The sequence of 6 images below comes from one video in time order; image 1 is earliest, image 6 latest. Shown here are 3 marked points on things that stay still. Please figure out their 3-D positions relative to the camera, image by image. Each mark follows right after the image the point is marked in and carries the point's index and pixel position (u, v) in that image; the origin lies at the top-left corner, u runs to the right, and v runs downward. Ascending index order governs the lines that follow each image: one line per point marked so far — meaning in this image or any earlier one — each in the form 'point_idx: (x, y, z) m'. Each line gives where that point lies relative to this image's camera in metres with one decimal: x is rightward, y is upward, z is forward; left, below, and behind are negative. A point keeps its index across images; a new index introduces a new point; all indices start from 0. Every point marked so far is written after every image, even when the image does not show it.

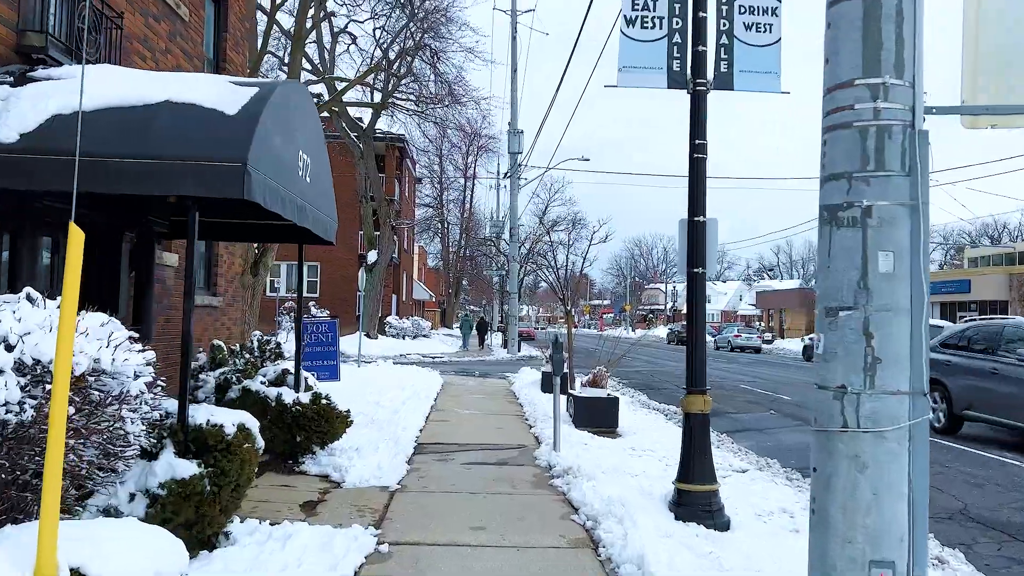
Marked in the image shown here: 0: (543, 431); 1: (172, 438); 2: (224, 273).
0: (+0.4, -1.8, +10.1) m
1: (-2.0, -0.9, +4.6) m
2: (-4.1, +0.2, +11.3) m
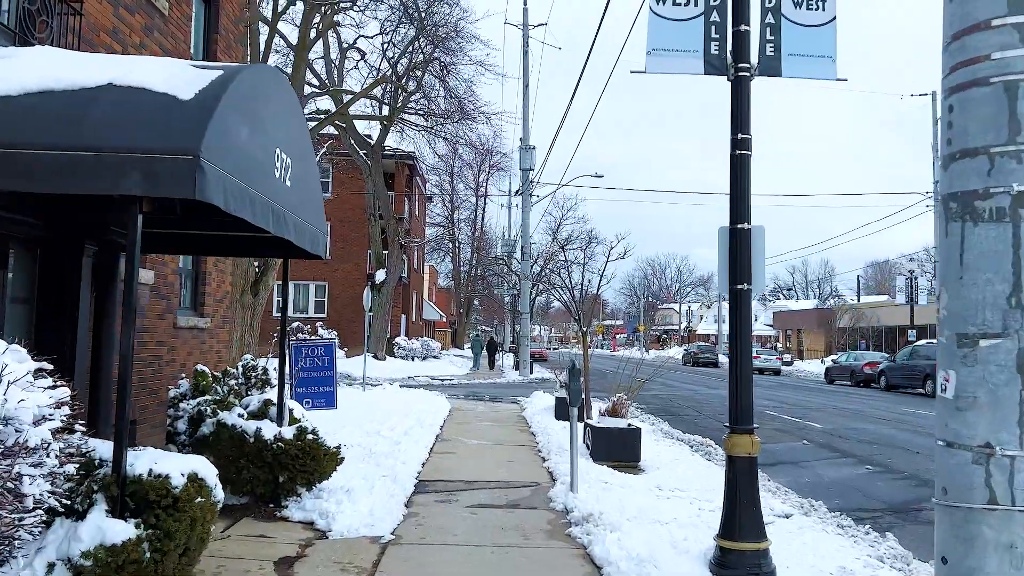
0: (+0.5, -2.1, +9.2) m
1: (-1.9, -1.0, +3.8) m
2: (-4.0, -0.1, +10.5) m
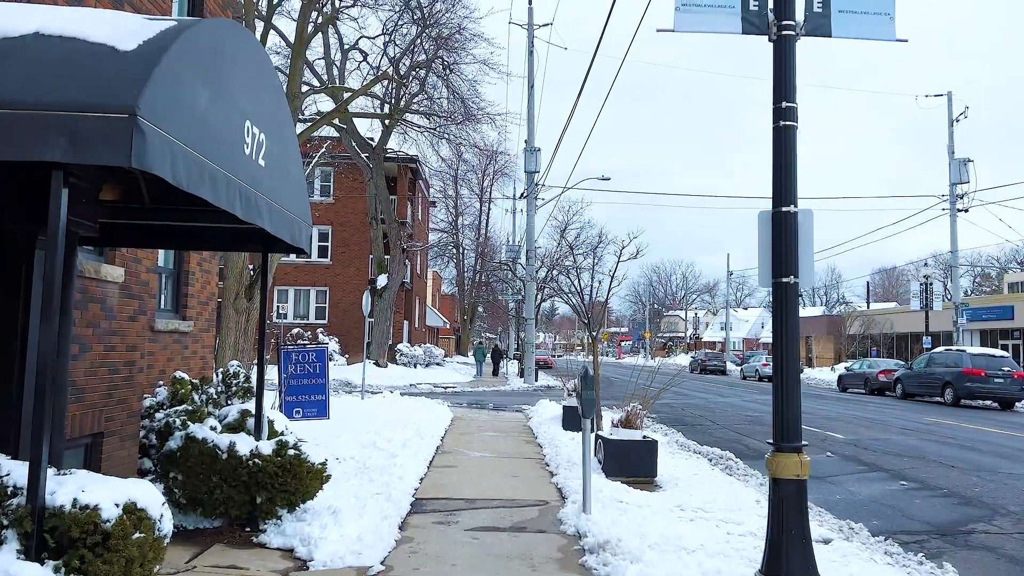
0: (+0.6, -2.1, +8.4) m
1: (-1.9, -0.9, +3.0) m
2: (-3.9, -0.1, +9.8) m
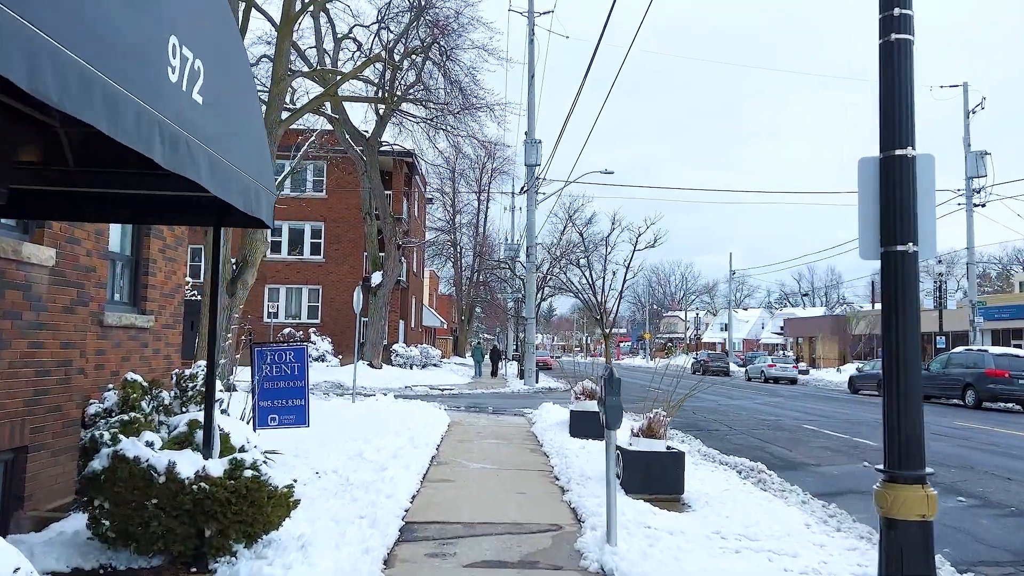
0: (+0.6, -2.0, +7.3) m
1: (-1.8, -0.8, +1.9) m
2: (-3.8, 0.0, +8.6) m
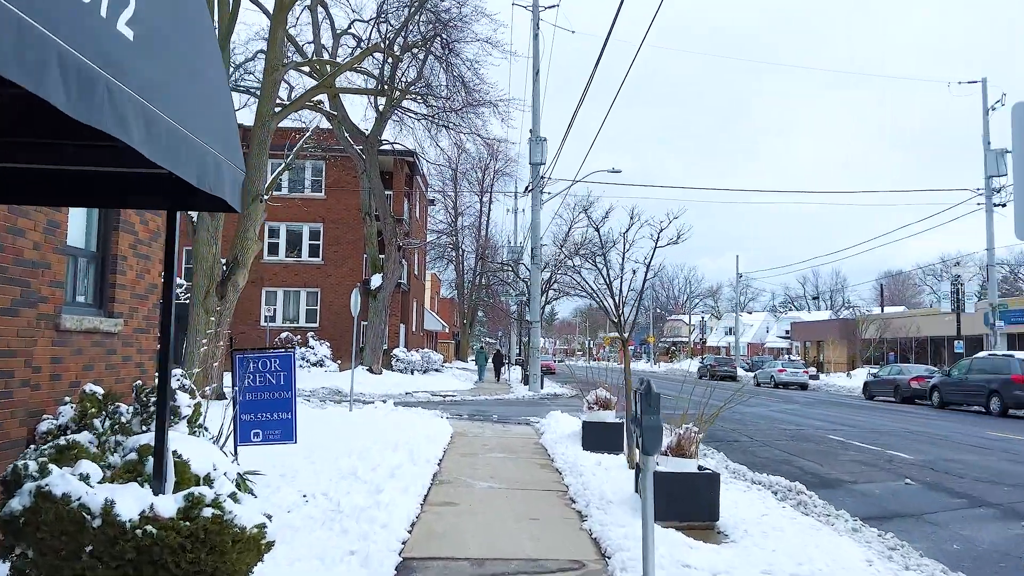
0: (+0.7, -1.9, +6.4) m
1: (-1.7, -0.8, +1.0) m
2: (-3.7, 0.0, +7.7) m
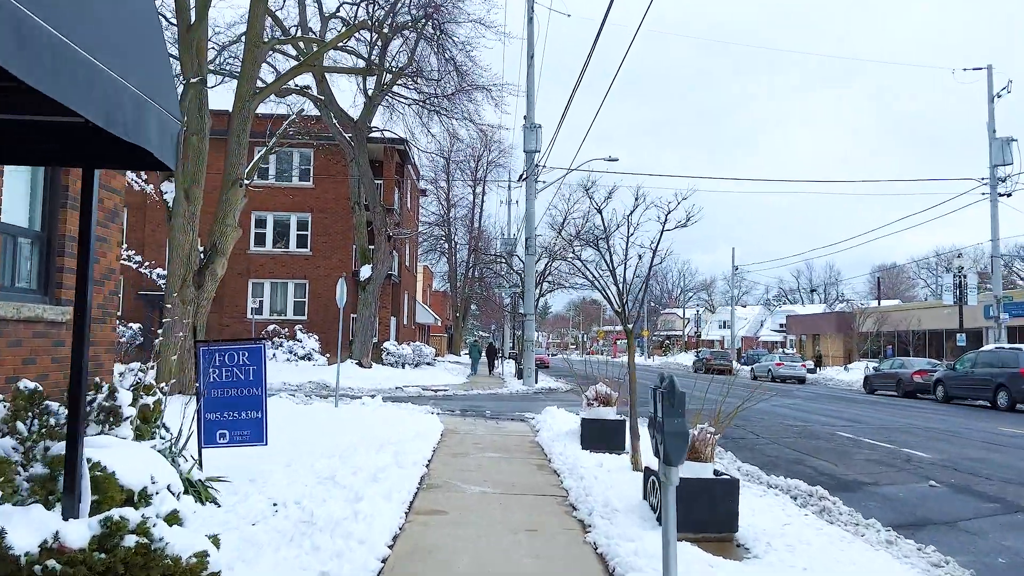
0: (+0.7, -1.8, +5.7) m
1: (-1.7, -0.7, +0.2) m
2: (-3.8, +0.2, +6.9) m
